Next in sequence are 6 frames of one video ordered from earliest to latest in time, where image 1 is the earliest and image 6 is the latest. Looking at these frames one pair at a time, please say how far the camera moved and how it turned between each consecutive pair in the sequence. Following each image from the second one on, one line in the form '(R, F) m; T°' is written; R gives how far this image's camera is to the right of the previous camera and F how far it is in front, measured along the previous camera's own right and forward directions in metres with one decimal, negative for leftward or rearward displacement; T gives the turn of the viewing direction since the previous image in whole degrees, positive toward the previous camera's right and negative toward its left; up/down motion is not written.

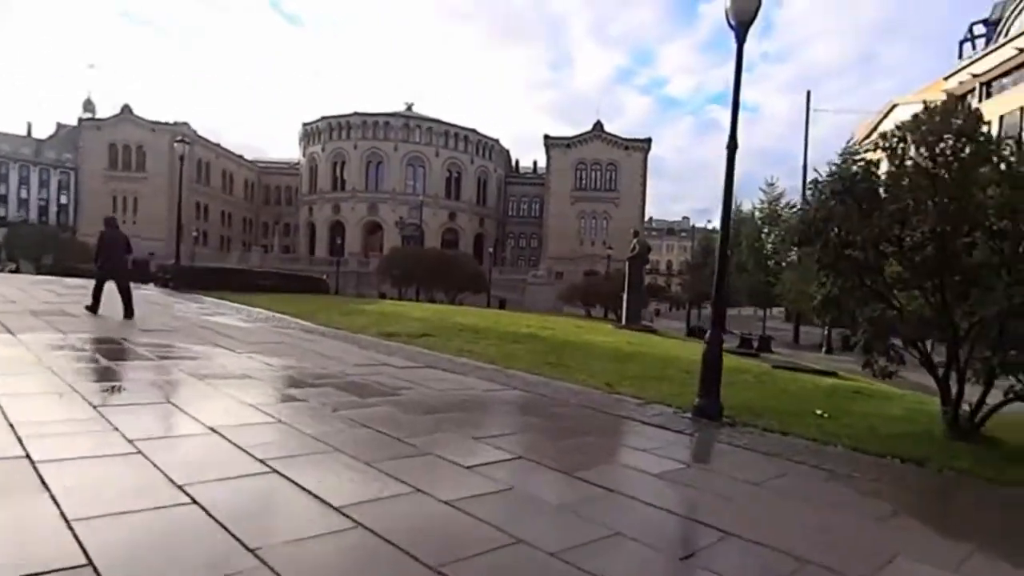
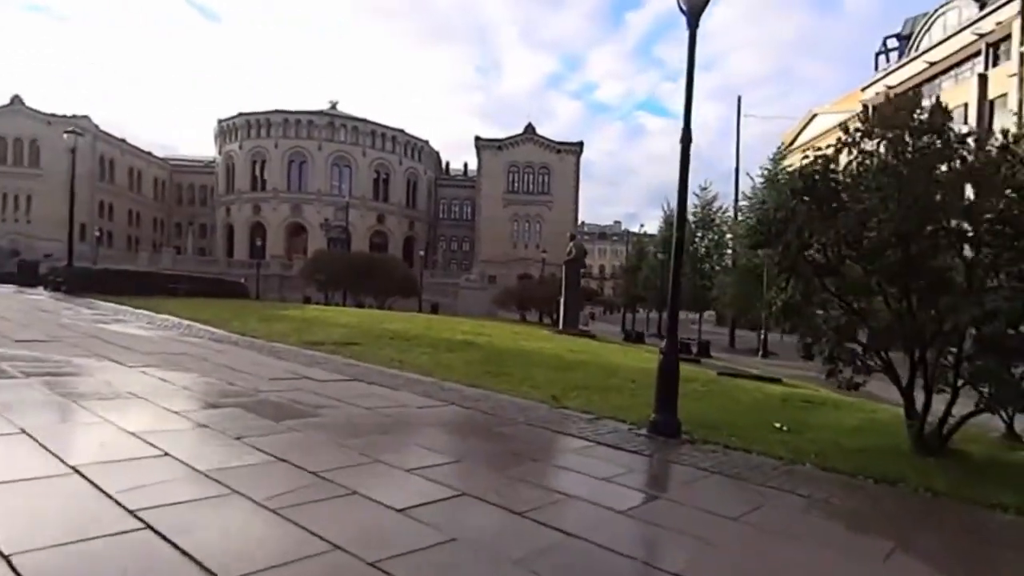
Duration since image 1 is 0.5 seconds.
(-0.1, +0.7) m; +5°
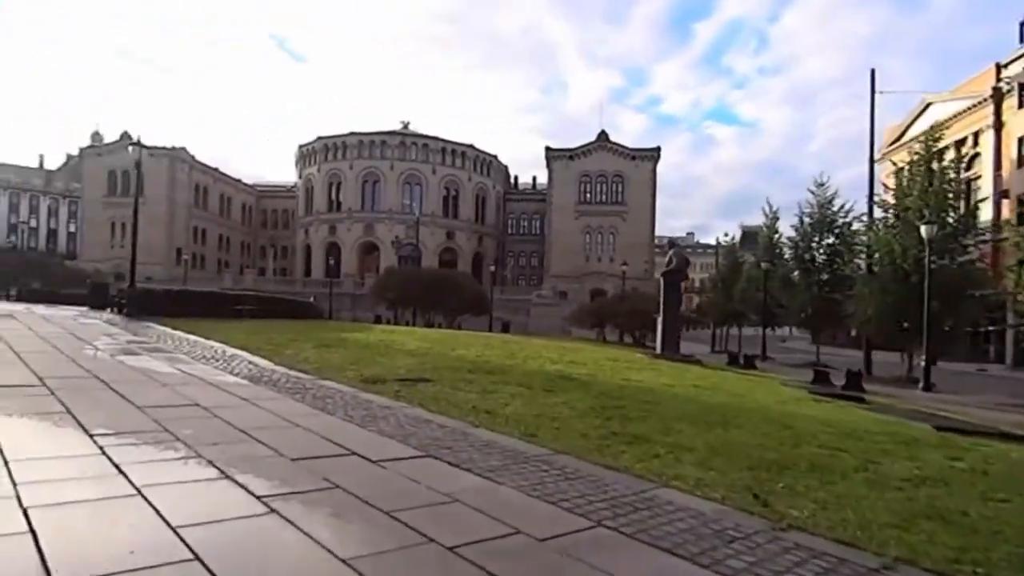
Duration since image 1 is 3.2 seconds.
(-0.7, +3.3) m; -5°
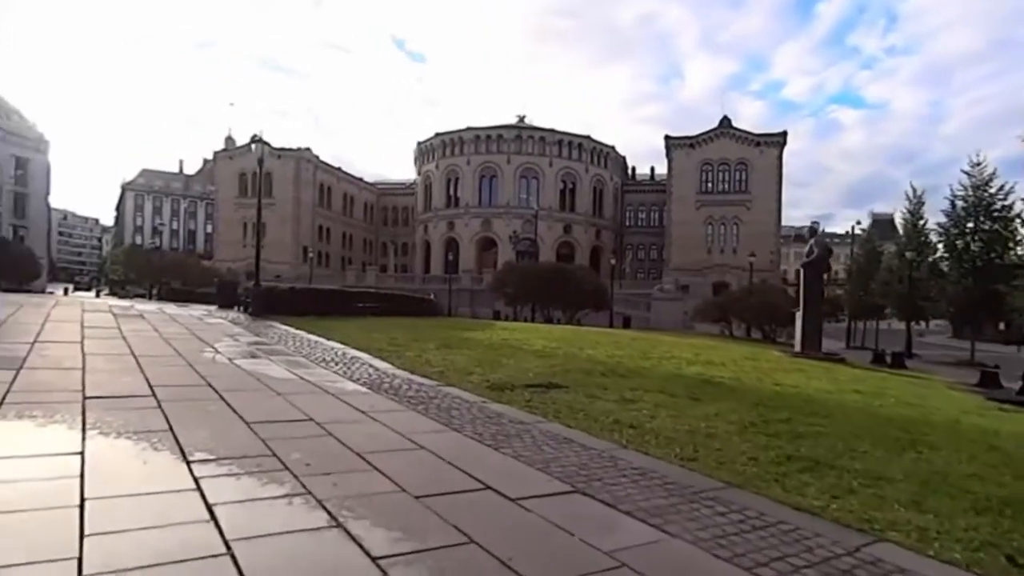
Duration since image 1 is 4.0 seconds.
(-0.3, +0.8) m; -9°
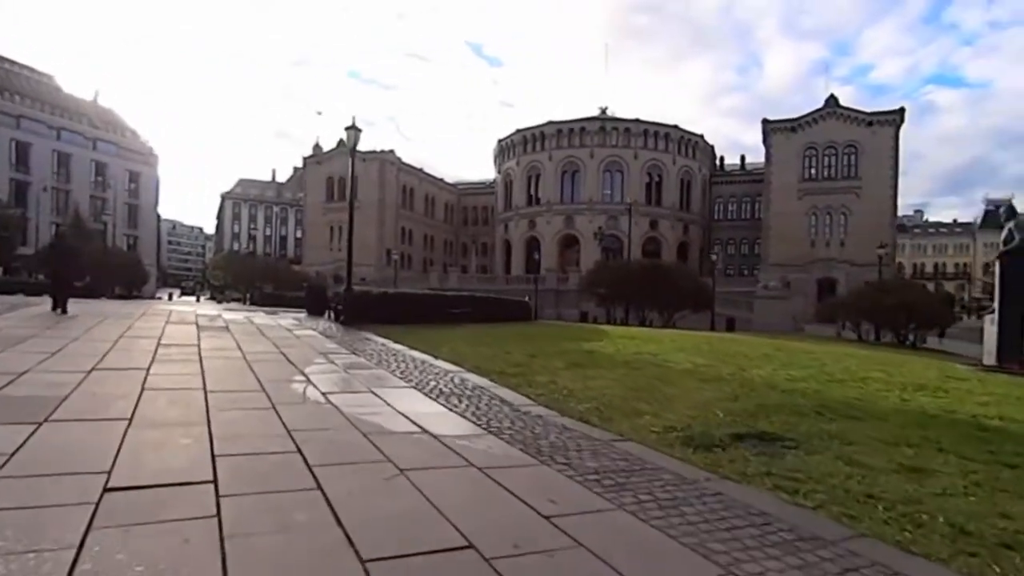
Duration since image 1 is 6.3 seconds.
(-1.3, +3.0) m; -6°
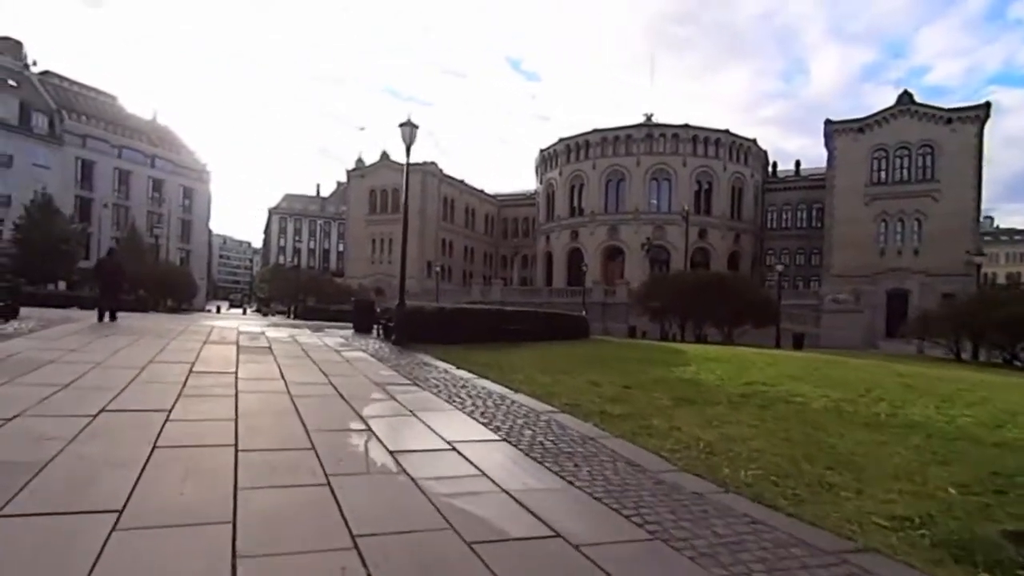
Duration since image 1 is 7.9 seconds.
(-0.9, +2.4) m; -3°
